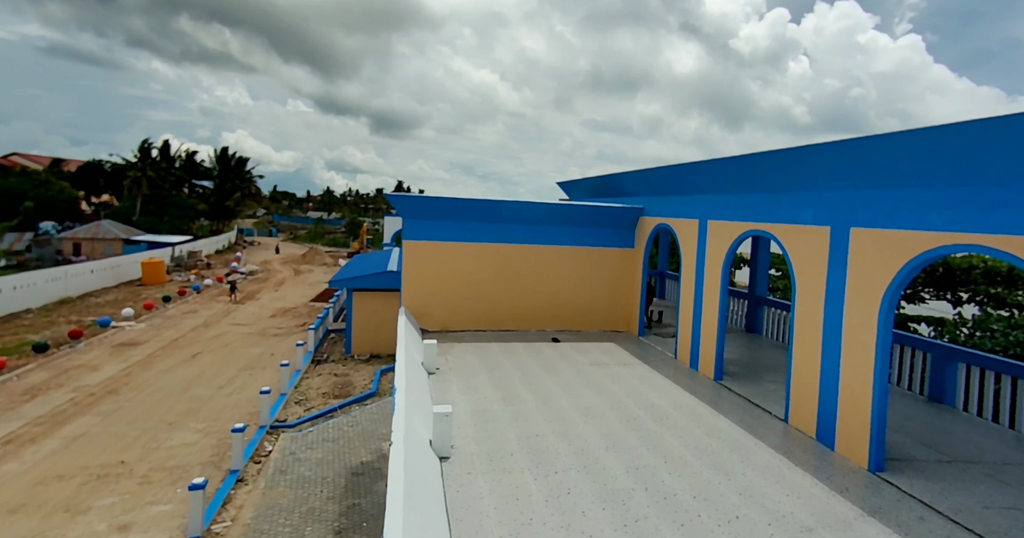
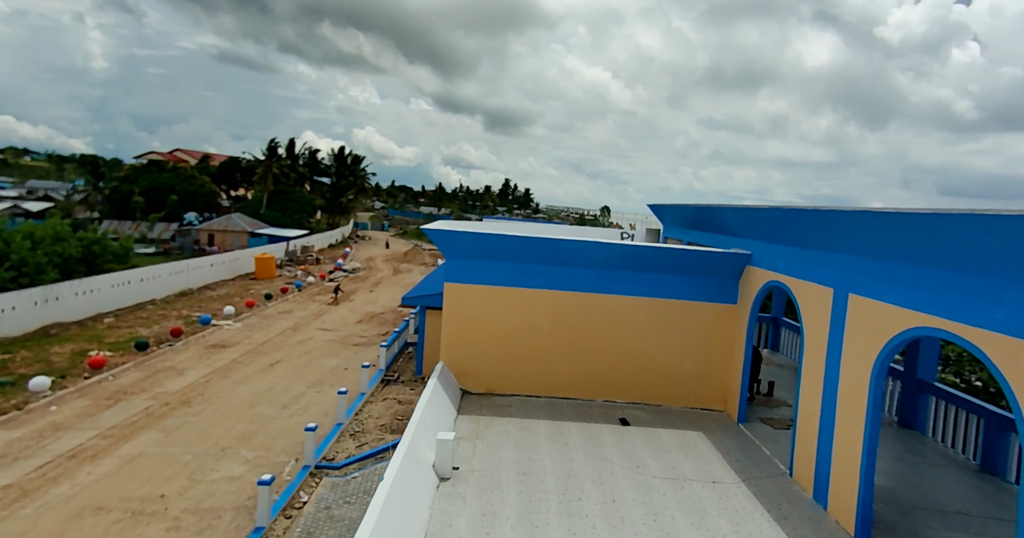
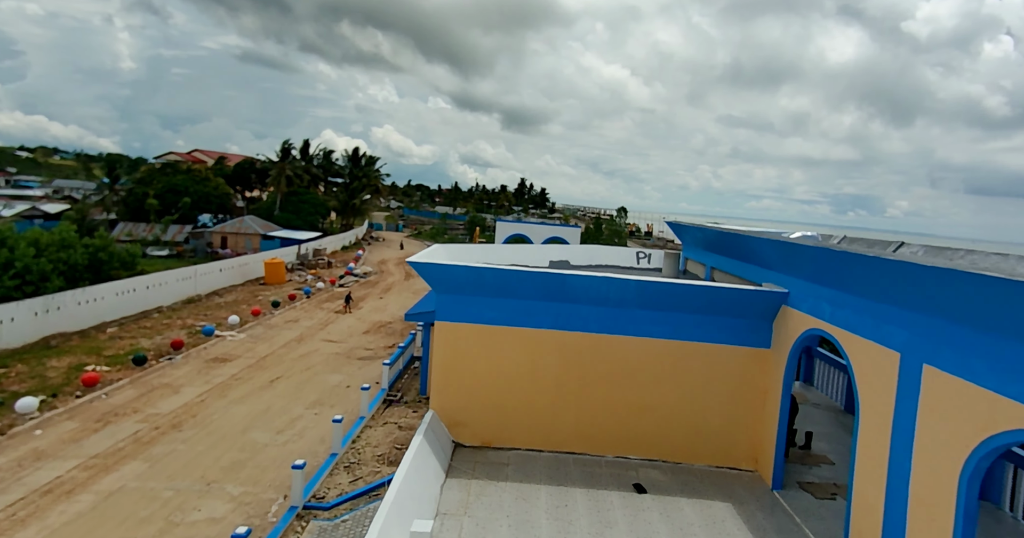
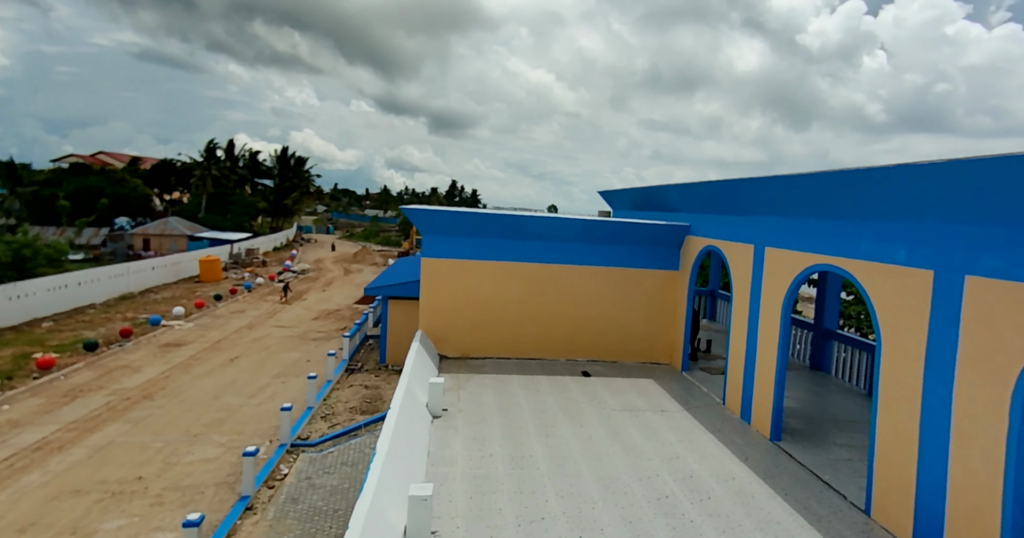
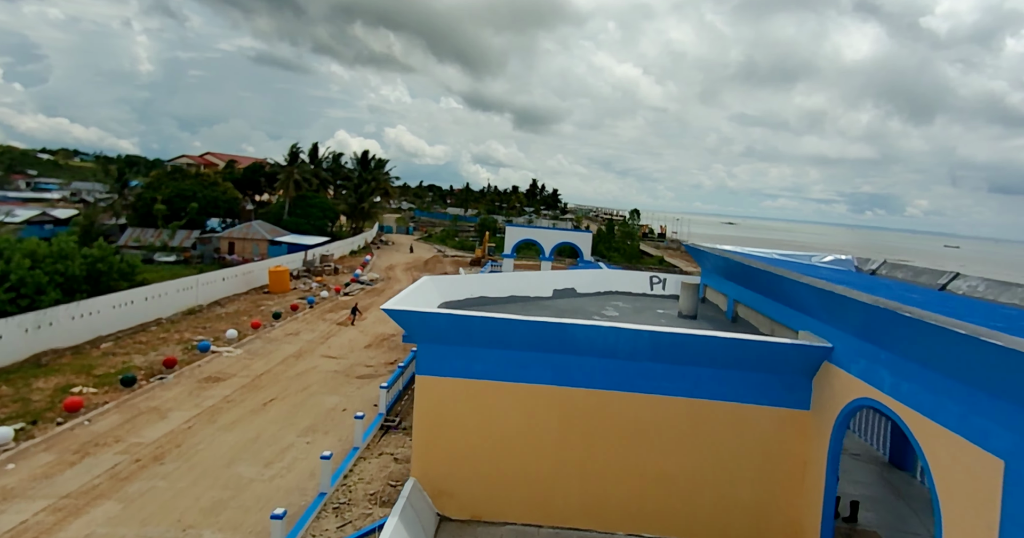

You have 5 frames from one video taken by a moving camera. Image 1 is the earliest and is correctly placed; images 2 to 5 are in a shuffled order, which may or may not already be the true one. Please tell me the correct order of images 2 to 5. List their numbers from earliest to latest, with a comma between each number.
4, 2, 3, 5
